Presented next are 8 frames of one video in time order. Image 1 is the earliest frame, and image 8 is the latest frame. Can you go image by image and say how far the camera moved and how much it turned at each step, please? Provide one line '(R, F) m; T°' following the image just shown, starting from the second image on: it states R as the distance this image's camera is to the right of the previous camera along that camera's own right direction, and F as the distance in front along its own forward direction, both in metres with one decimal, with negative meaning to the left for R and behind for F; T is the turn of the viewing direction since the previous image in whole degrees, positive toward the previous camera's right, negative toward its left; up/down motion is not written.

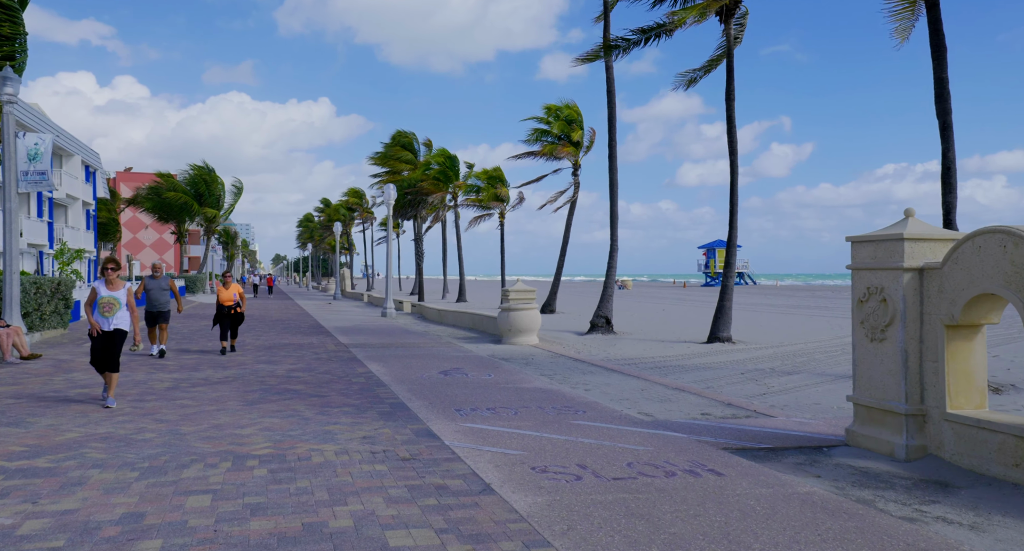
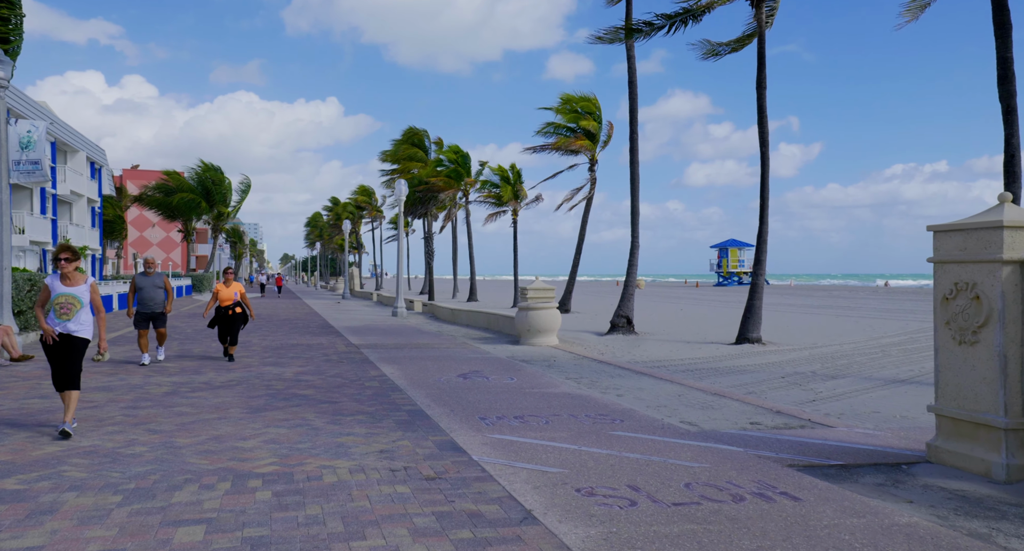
(-0.2, +0.8) m; -1°
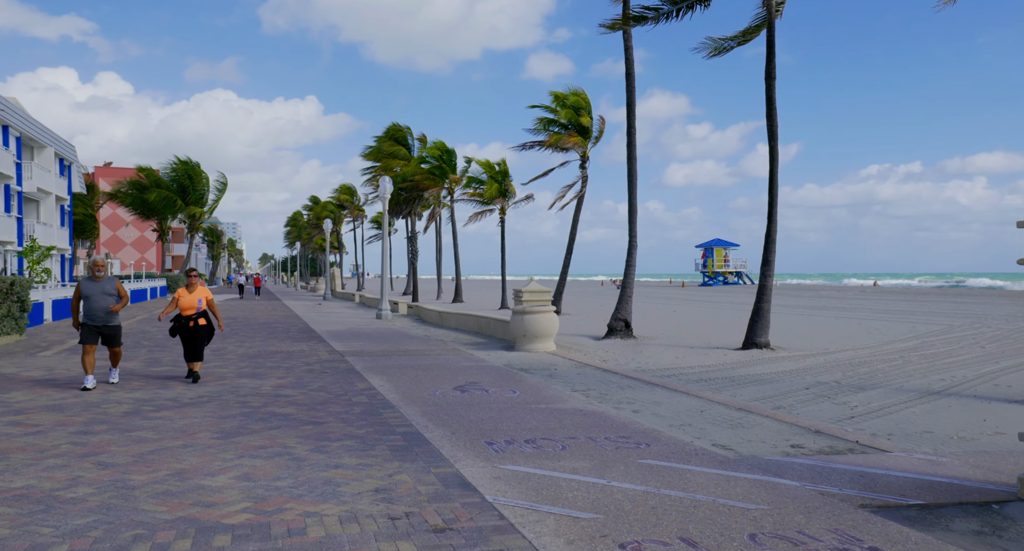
(-0.2, +0.9) m; +1°
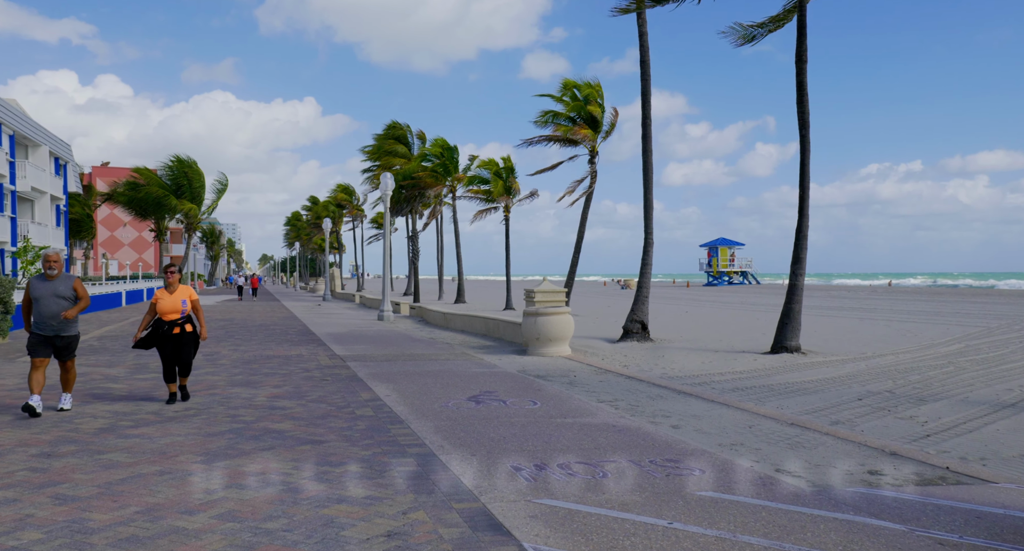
(-0.2, +0.9) m; 0°
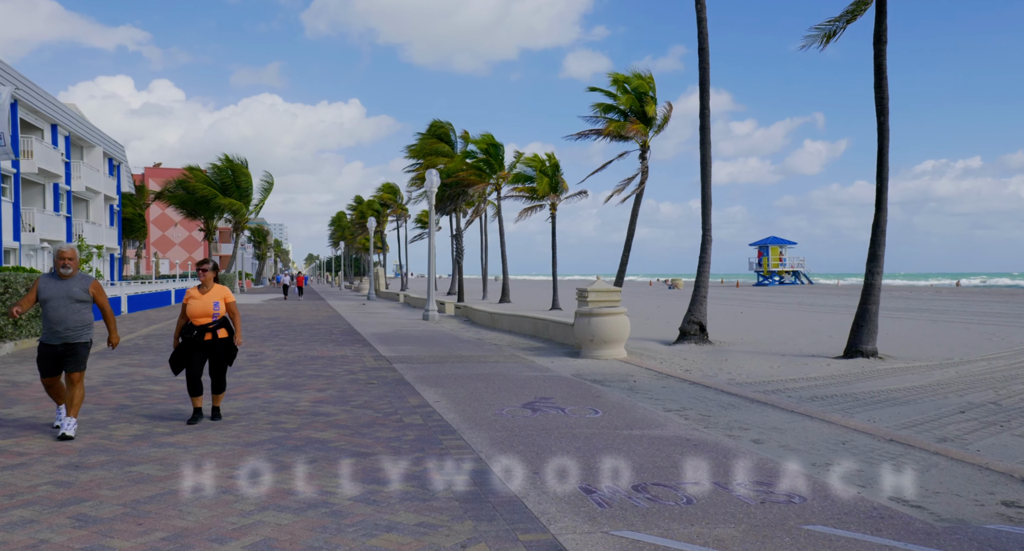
(-0.2, +0.6) m; -3°
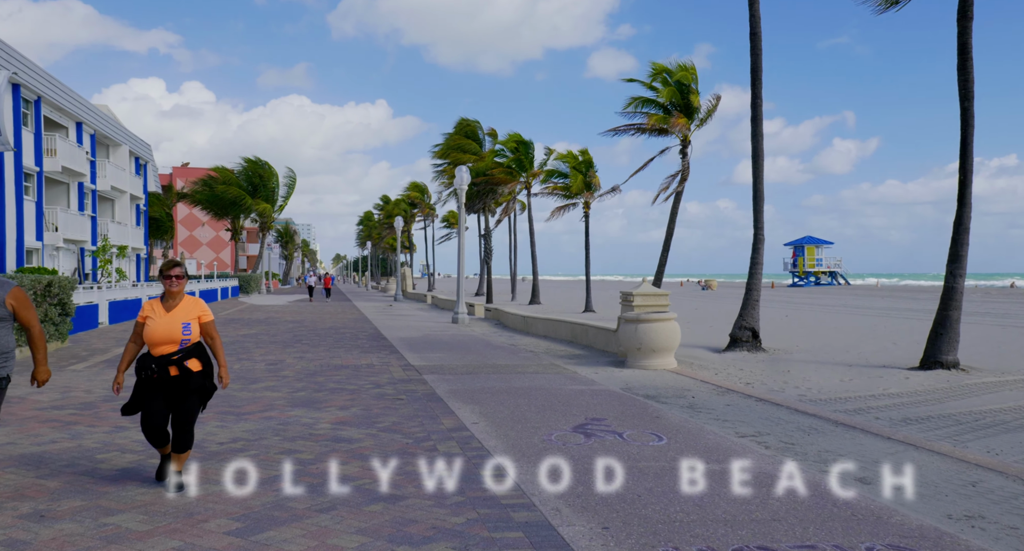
(-0.2, +1.0) m; -2°
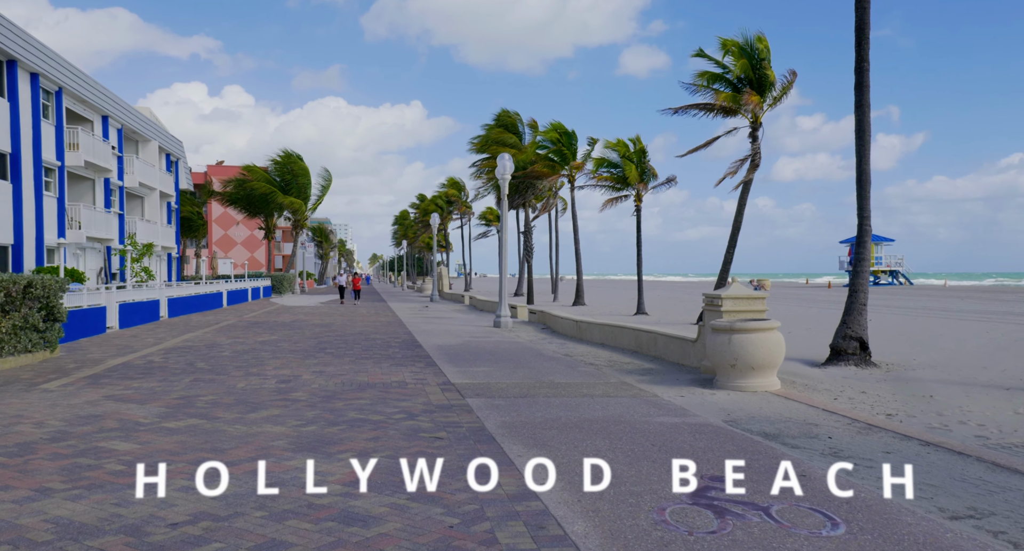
(-0.3, +2.2) m; -3°
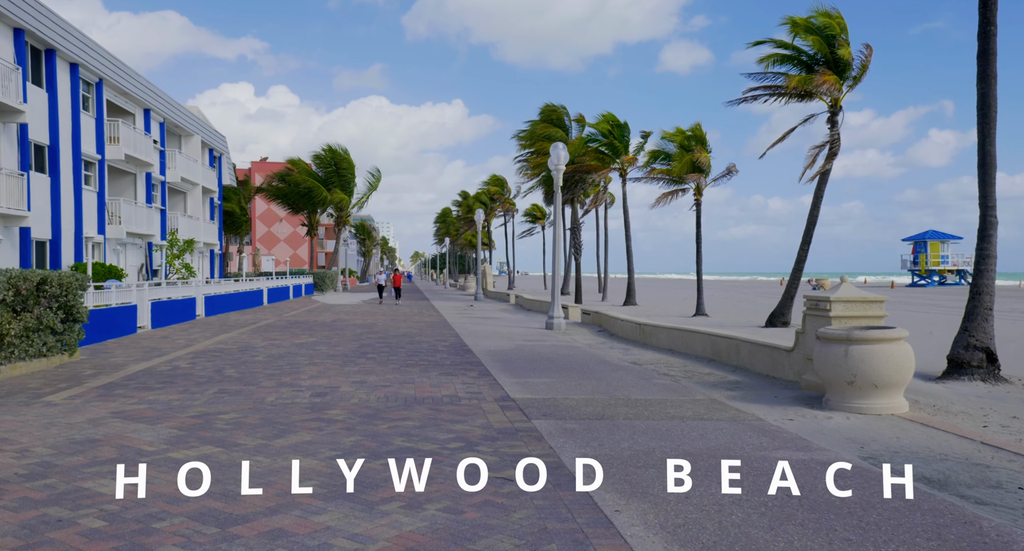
(-0.3, +1.5) m; -3°
